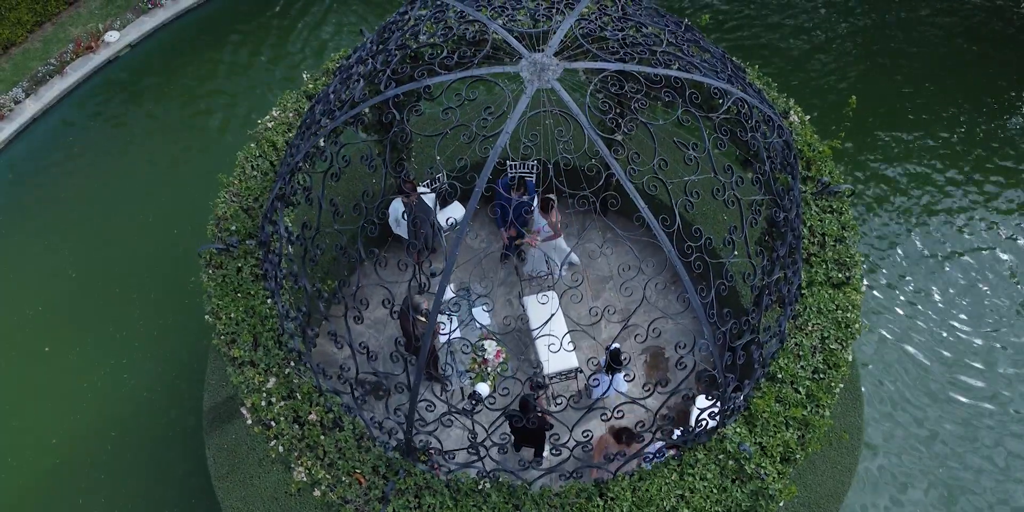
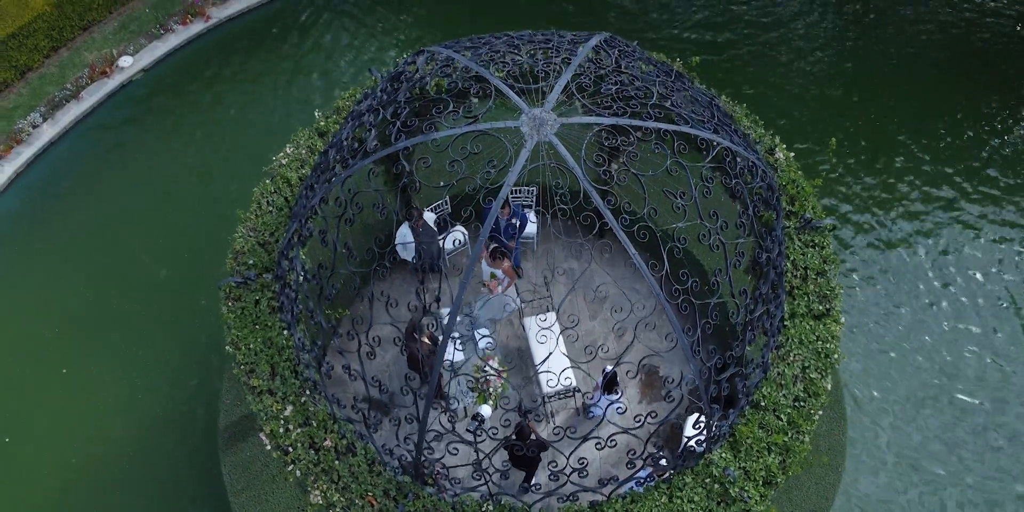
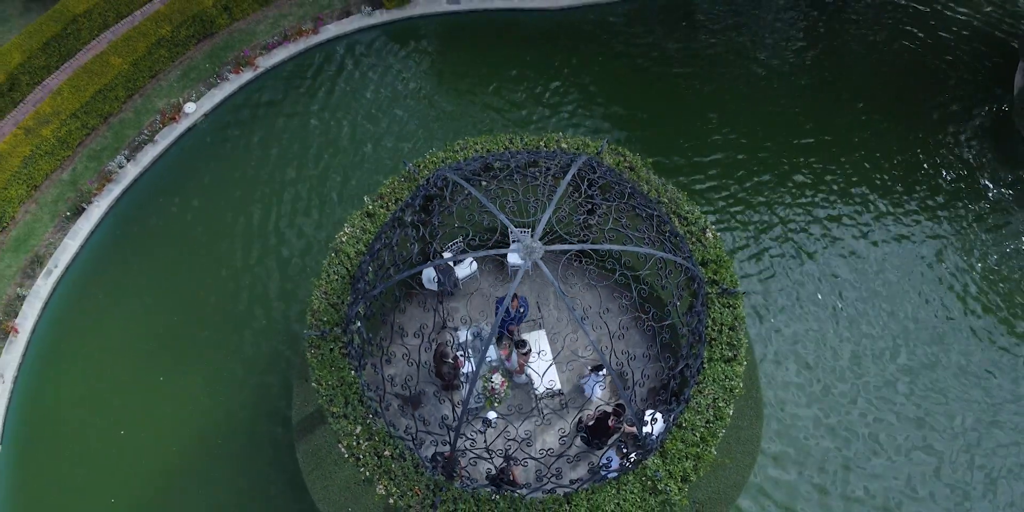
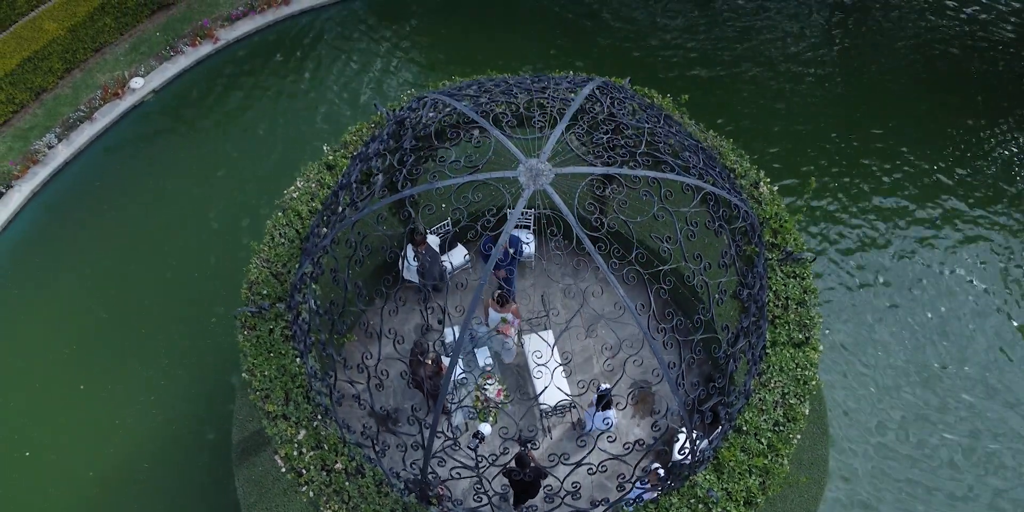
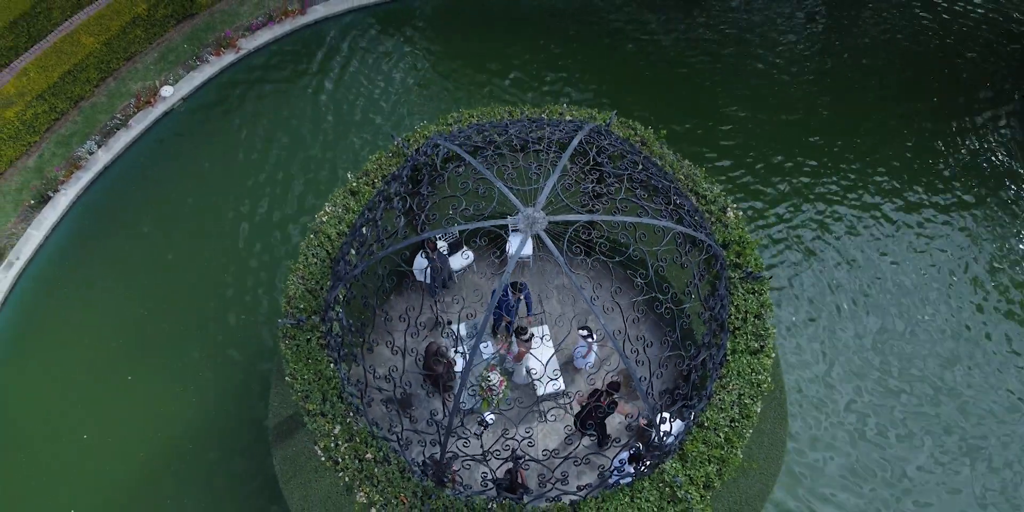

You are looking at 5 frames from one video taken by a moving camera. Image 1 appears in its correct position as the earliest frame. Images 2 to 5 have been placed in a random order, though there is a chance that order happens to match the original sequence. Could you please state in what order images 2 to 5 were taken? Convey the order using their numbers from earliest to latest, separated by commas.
2, 4, 5, 3
